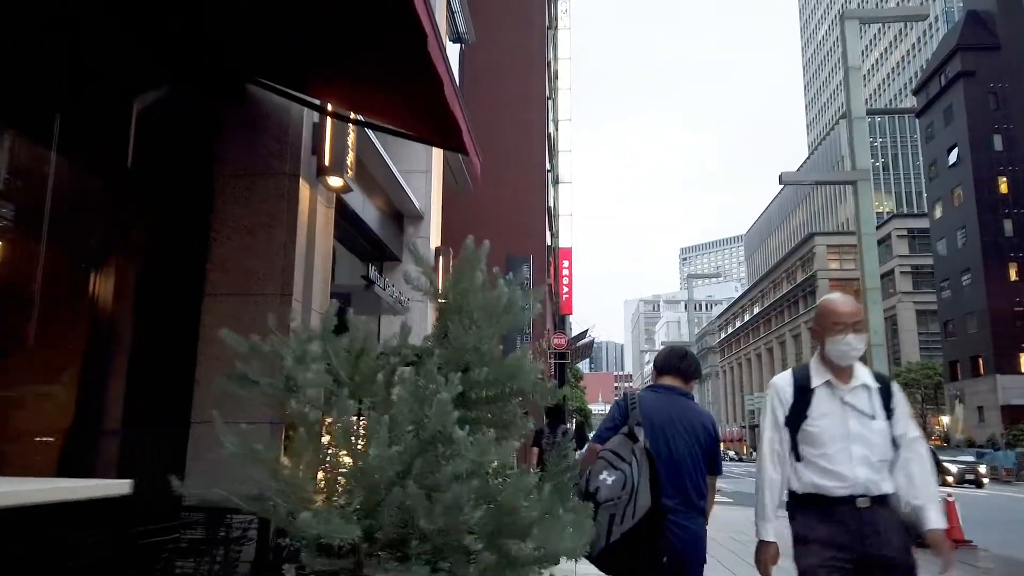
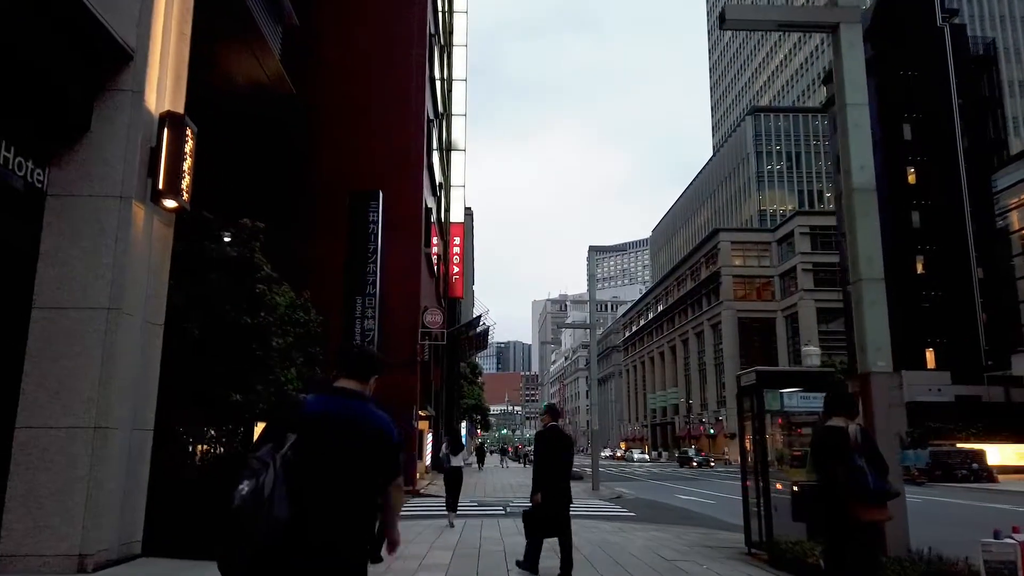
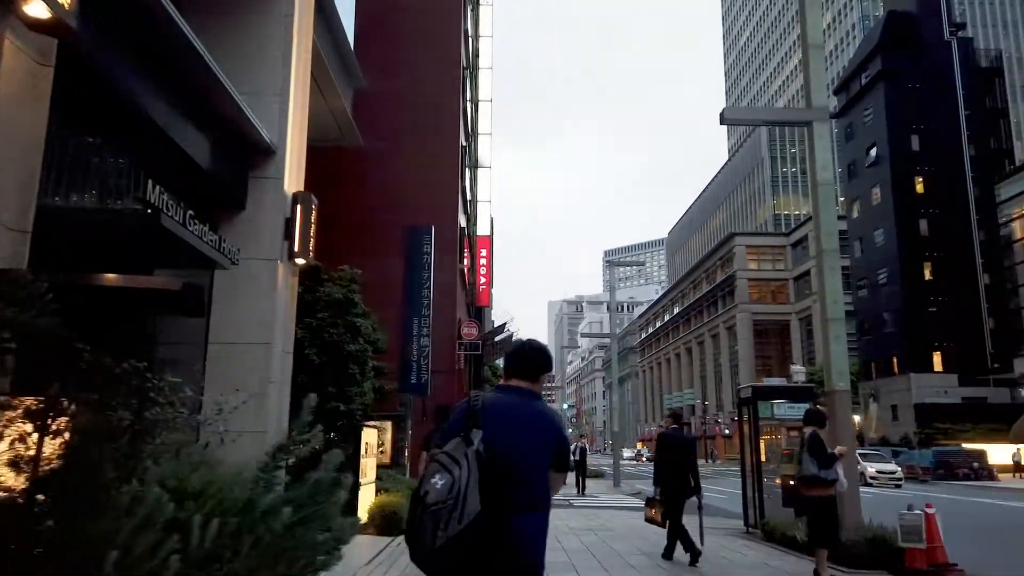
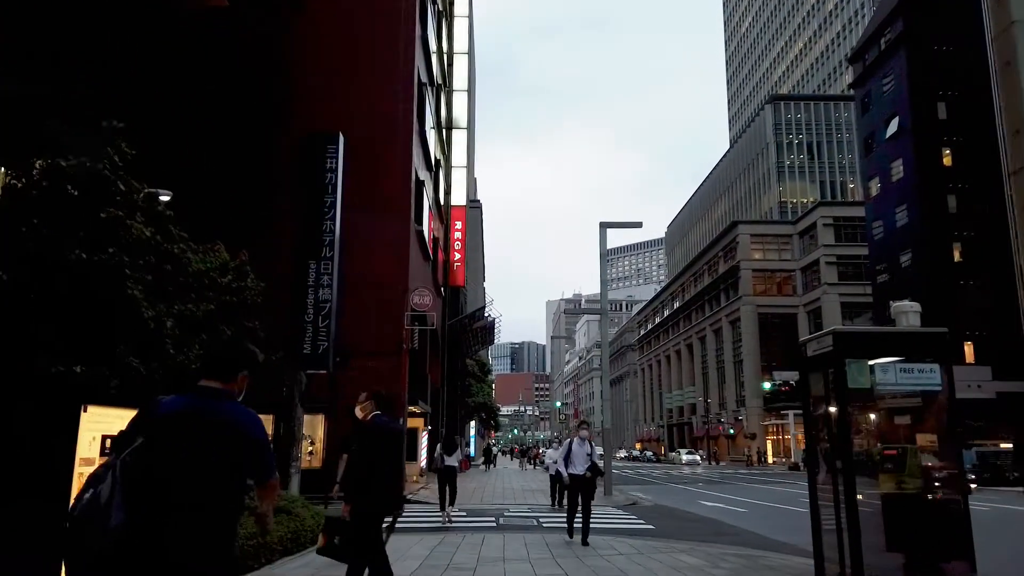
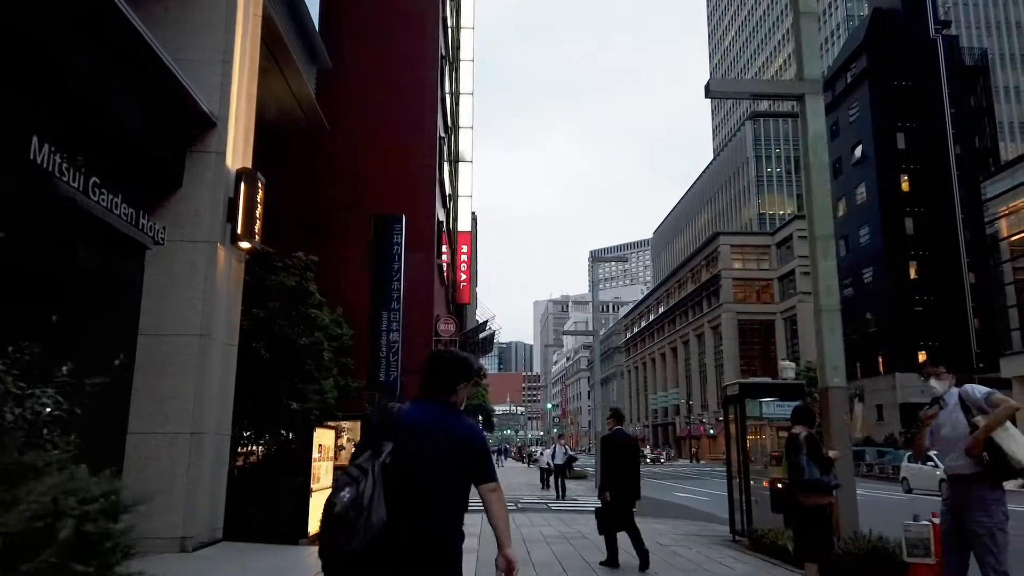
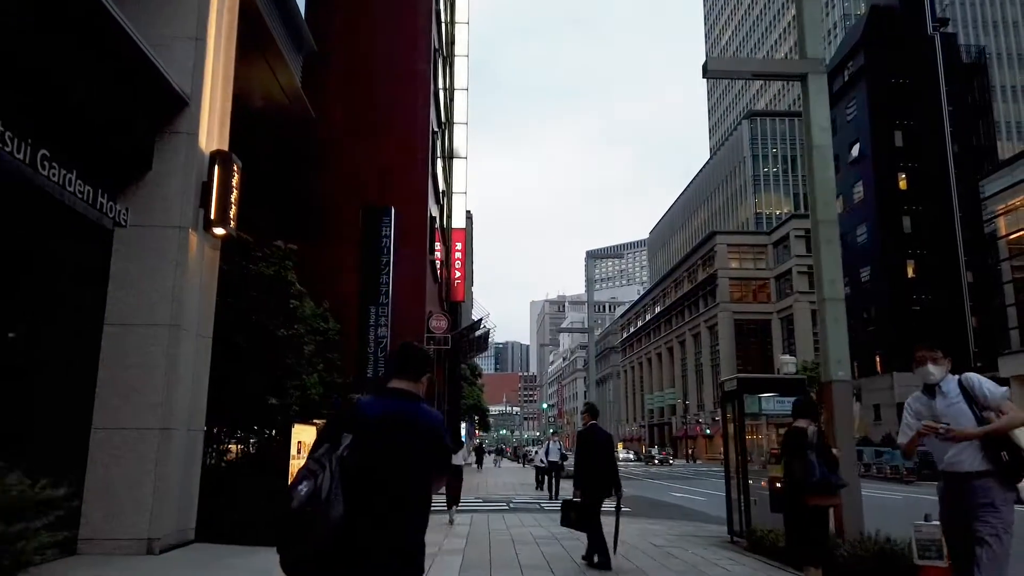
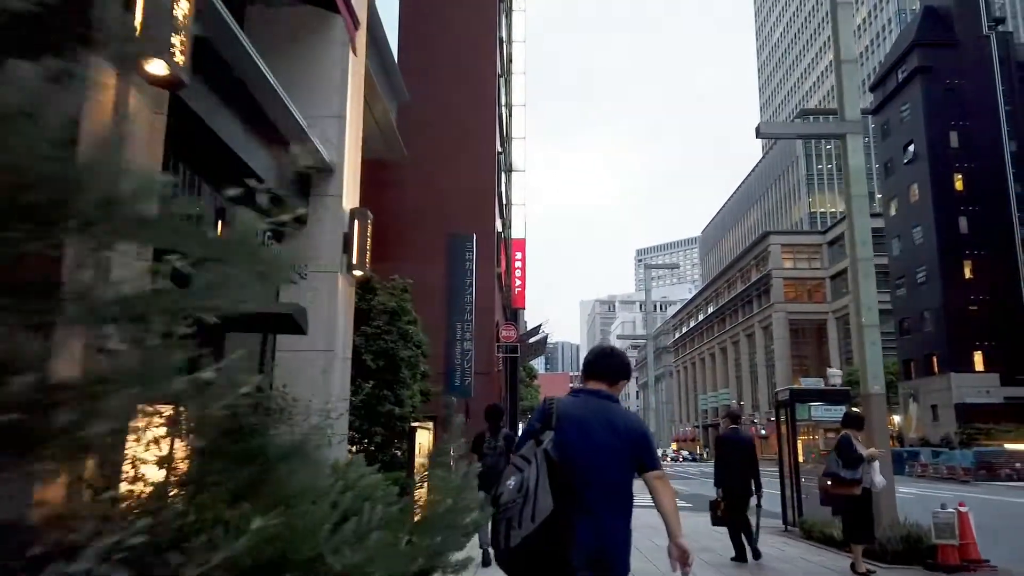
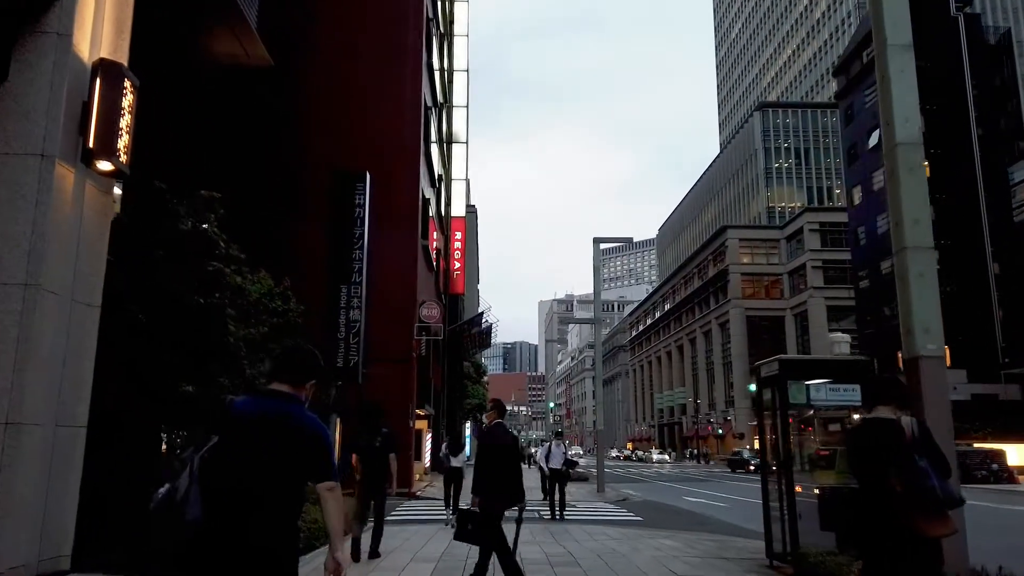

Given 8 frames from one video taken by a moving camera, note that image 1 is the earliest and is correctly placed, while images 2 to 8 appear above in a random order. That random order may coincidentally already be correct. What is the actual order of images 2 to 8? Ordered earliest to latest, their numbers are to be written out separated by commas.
7, 3, 5, 6, 2, 8, 4
